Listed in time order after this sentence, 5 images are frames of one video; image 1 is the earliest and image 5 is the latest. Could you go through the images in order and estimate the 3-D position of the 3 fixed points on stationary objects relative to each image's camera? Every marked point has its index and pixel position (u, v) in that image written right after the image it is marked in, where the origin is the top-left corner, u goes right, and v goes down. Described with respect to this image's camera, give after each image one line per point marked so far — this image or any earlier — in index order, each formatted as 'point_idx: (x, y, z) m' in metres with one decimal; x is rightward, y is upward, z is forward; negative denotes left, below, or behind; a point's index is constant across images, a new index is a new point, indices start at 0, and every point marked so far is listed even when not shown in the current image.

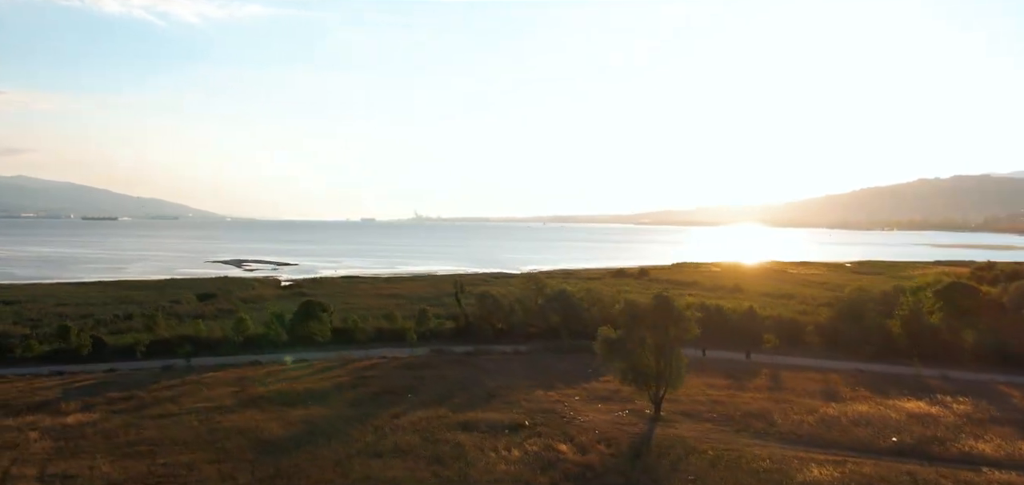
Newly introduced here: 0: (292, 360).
0: (-4.3, -2.3, +15.5) m
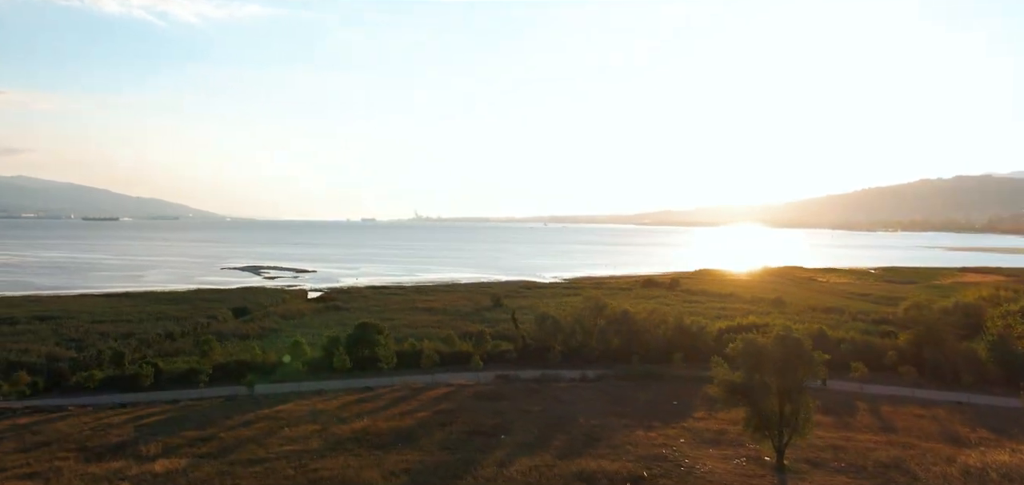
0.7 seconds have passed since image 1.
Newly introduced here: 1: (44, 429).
0: (-2.9, -2.8, +15.0) m
1: (-7.1, -2.8, +12.1) m
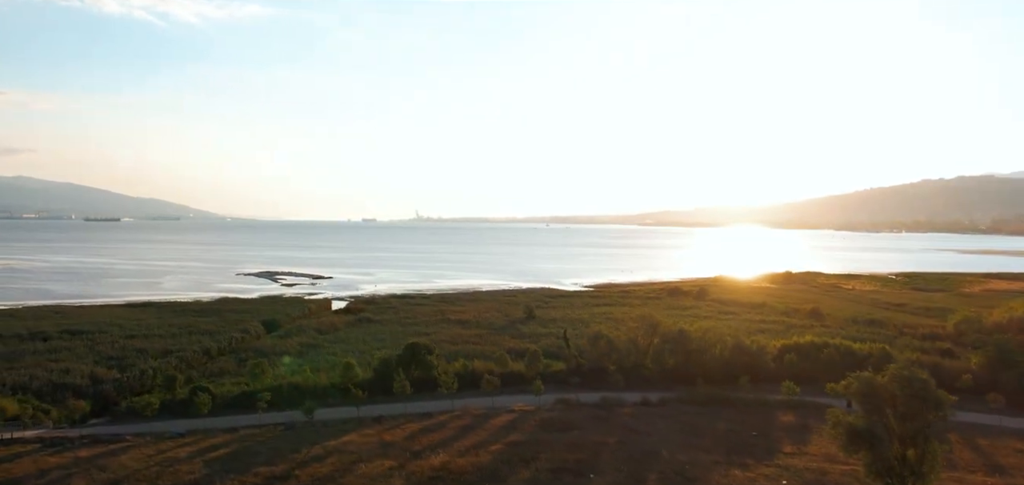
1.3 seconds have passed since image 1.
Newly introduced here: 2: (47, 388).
0: (-1.7, -3.2, +14.6) m
1: (-5.9, -3.3, +11.7) m
2: (-10.1, -3.2, +17.3) m
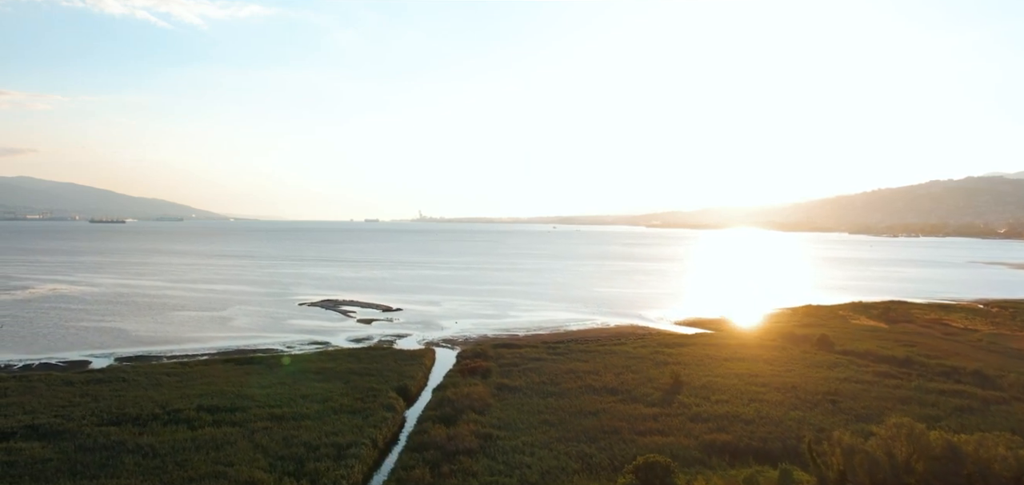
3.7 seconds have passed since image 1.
0: (+3.3, -5.3, +12.7) m
1: (-1.0, -5.4, +9.8) m
2: (-5.1, -5.4, +15.5) m
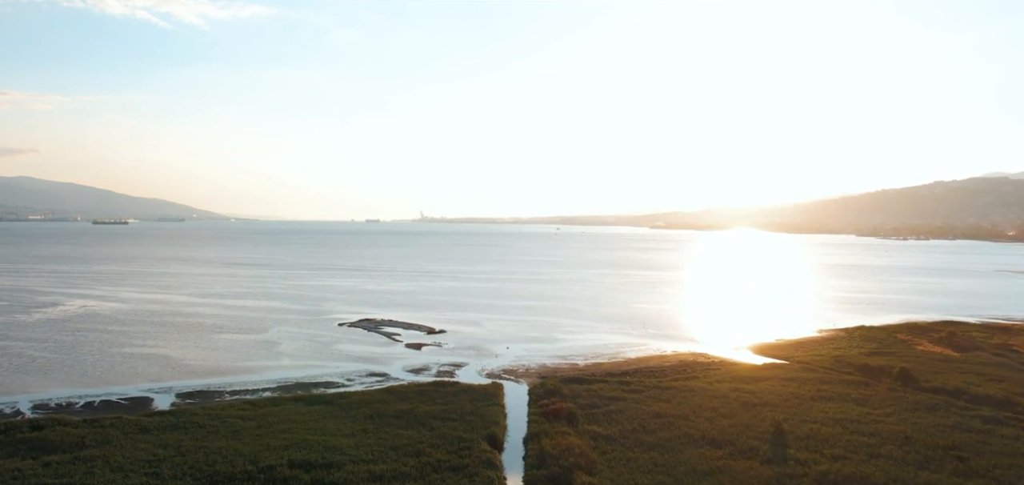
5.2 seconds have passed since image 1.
0: (+6.4, -6.7, +11.5) m
1: (+2.1, -6.8, +8.7) m
2: (-1.9, -6.8, +14.4) m
